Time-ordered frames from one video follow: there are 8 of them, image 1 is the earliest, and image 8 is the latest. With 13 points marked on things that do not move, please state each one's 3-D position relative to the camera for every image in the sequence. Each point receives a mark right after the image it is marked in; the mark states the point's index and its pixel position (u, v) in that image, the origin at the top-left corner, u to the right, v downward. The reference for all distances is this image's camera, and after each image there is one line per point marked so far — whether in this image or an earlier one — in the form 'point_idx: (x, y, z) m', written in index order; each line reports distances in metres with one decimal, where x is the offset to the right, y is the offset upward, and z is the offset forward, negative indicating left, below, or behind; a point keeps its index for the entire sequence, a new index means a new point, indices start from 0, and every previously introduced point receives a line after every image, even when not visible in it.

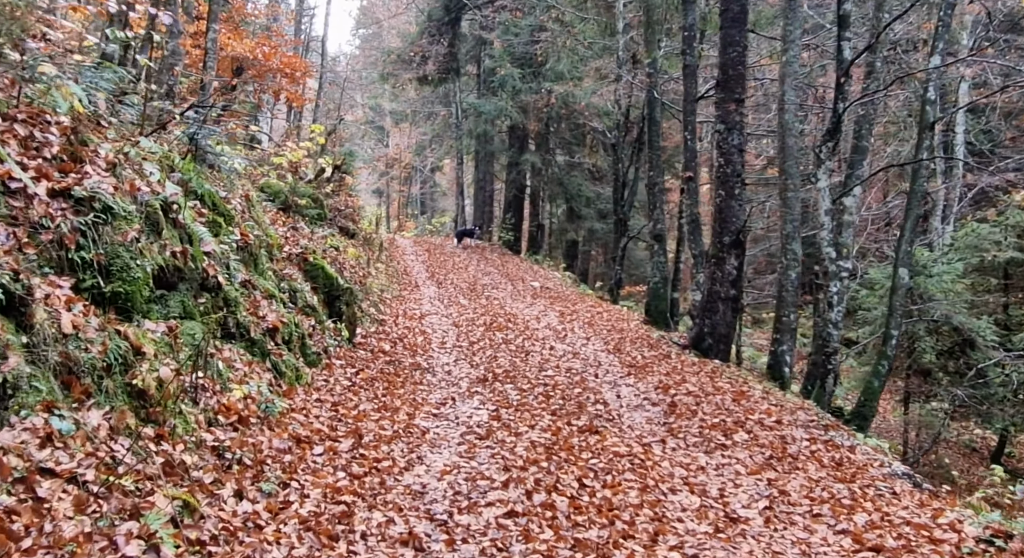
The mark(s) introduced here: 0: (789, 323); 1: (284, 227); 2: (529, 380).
0: (+5.2, -0.8, +18.6) m
1: (-4.3, +0.9, +18.8) m
2: (+0.3, -1.7, +16.6) m
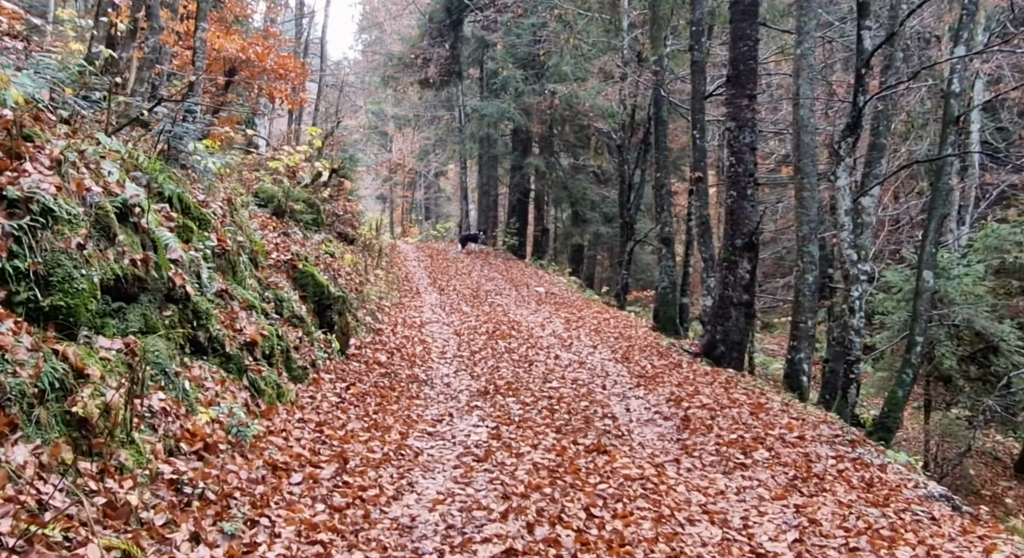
0: (+5.2, -0.9, +17.7) m
1: (-4.2, +0.8, +17.9) m
2: (+0.3, -1.8, +15.7) m
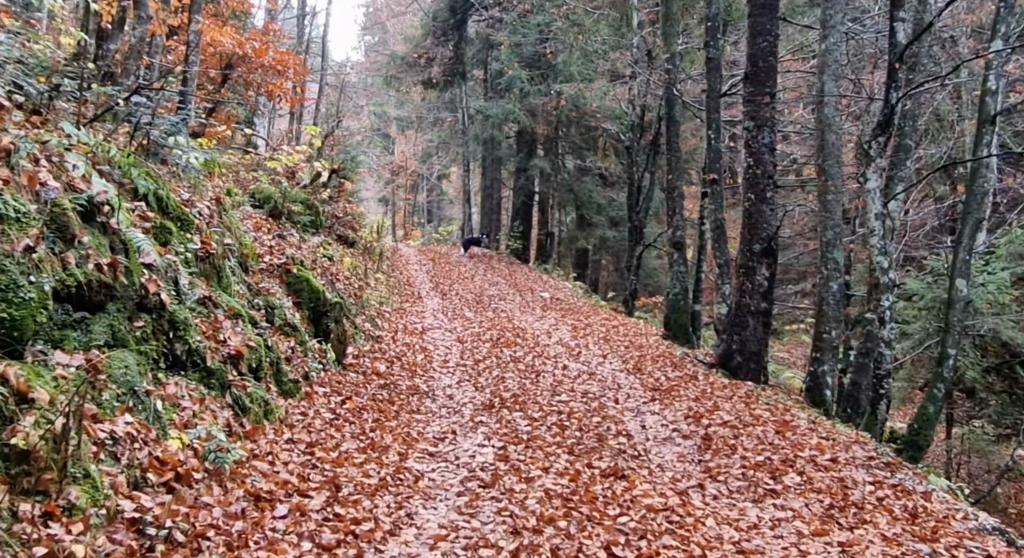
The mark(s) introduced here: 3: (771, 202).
0: (+5.3, -1.0, +16.7) m
1: (-4.1, +0.7, +17.0) m
2: (+0.4, -1.9, +14.7) m
3: (+4.9, +1.5, +18.9) m
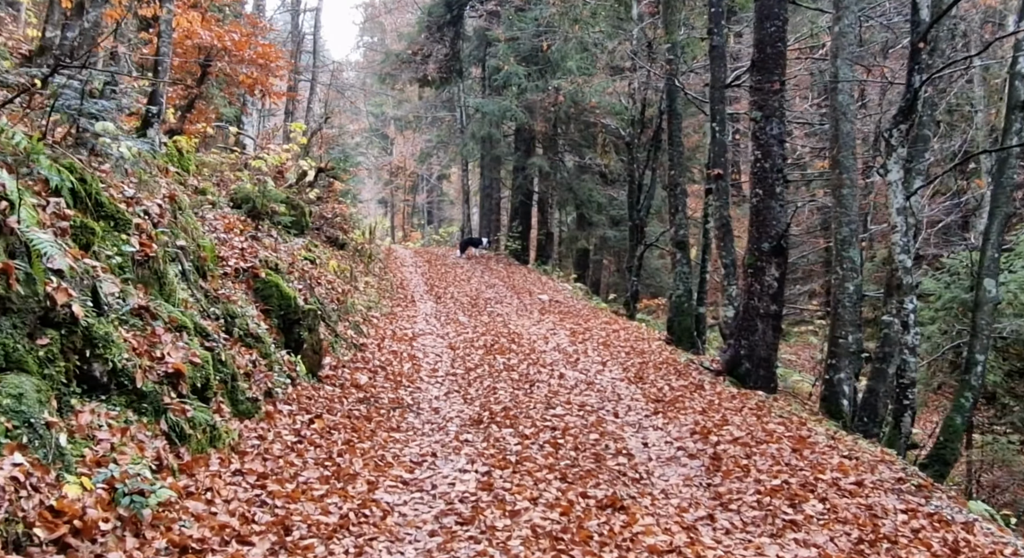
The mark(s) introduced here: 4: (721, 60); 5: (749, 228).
0: (+5.2, -1.0, +15.5) m
1: (-4.3, +0.6, +15.7) m
2: (+0.3, -1.9, +13.5) m
3: (+4.7, +1.5, +17.7) m
4: (+4.2, +4.4, +19.9) m
5: (+4.3, +0.9, +18.0) m
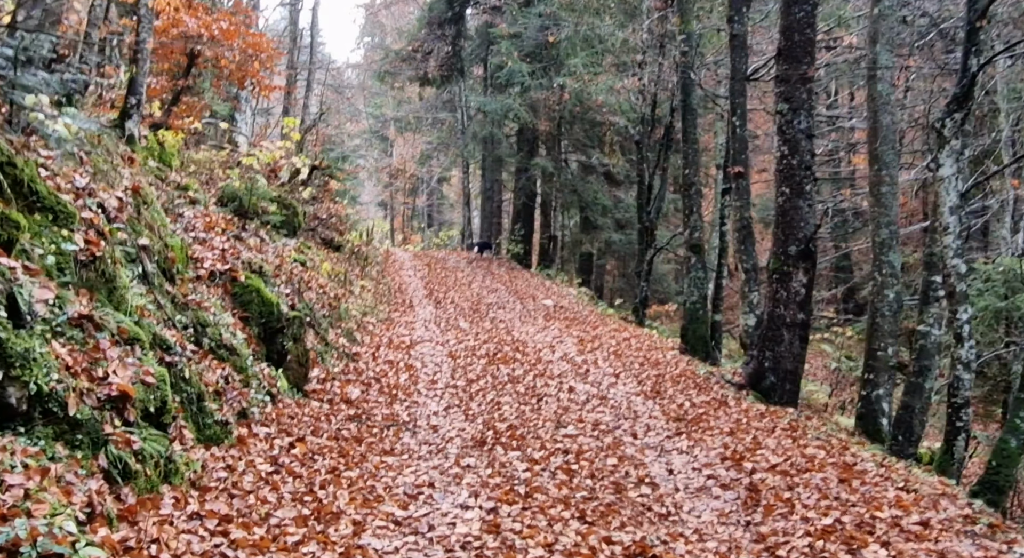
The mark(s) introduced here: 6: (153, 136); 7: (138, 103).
0: (+5.3, -1.1, +14.1) m
1: (-4.2, +0.6, +14.3) m
2: (+0.4, -2.0, +12.1) m
3: (+4.8, +1.4, +16.3) m
4: (+4.3, +4.3, +18.6) m
5: (+4.4, +0.8, +16.6) m
6: (-6.9, +2.7, +19.3) m
7: (-6.7, +3.2, +18.1) m
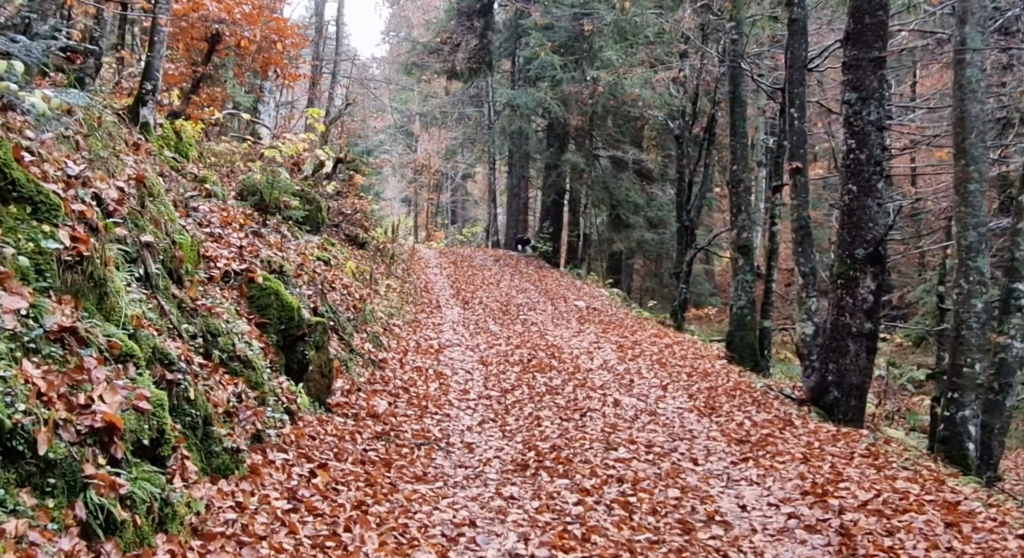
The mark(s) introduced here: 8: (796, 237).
0: (+5.8, -1.2, +12.6) m
1: (-3.6, +0.6, +13.1) m
2: (+0.9, -2.0, +10.8) m
3: (+5.5, +1.3, +14.9) m
4: (+5.0, +4.2, +17.2) m
5: (+5.0, +0.7, +15.2) m
6: (-6.2, +2.8, +18.1) m
7: (-6.0, +3.2, +16.9) m
8: (+5.0, +0.7, +17.7) m
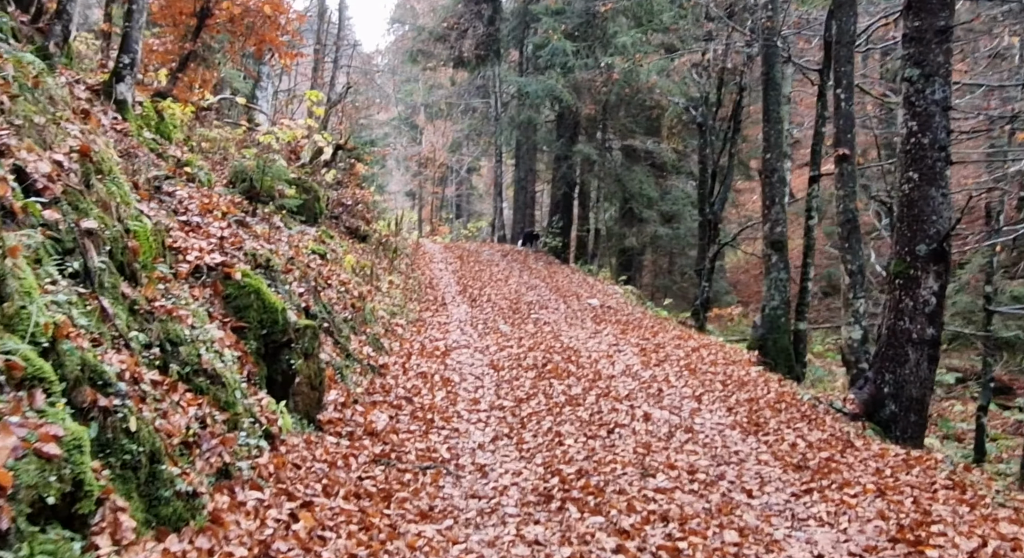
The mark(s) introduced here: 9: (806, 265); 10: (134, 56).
0: (+6.0, -1.2, +10.9) m
1: (-3.4, +0.6, +11.4) m
2: (+1.1, -2.0, +9.1) m
3: (+5.7, +1.3, +13.2) m
4: (+5.3, +4.2, +15.4) m
5: (+5.2, +0.7, +13.5) m
6: (-6.0, +2.9, +16.4) m
7: (-5.8, +3.3, +15.3) m
8: (+5.3, +0.7, +16.0) m
9: (+5.6, +0.3, +19.0) m
10: (-5.7, +3.4, +15.2) m
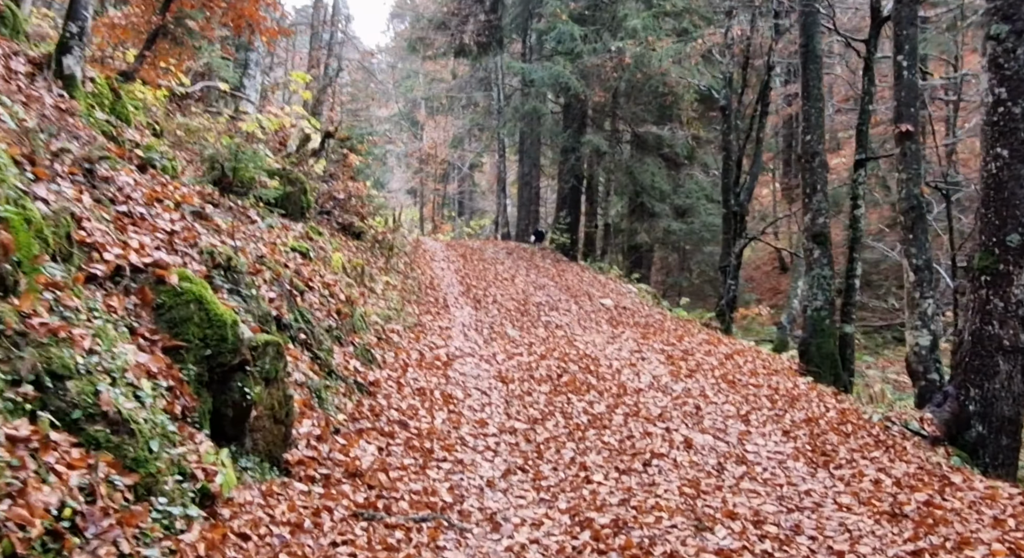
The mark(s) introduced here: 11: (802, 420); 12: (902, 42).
0: (+6.2, -1.2, +8.8) m
1: (-3.2, +0.6, +9.3) m
2: (+1.2, -2.0, +6.9) m
3: (+5.8, +1.3, +11.0) m
4: (+5.4, +4.2, +13.3) m
5: (+5.4, +0.8, +11.3) m
6: (-5.8, +2.8, +14.3) m
7: (-5.7, +3.2, +13.1) m
8: (+5.4, +0.8, +13.8) m
9: (+5.8, +0.3, +16.8) m
10: (-5.6, +3.3, +13.0) m
11: (+3.4, -1.7, +11.8) m
12: (+5.3, +3.2, +13.6) m
